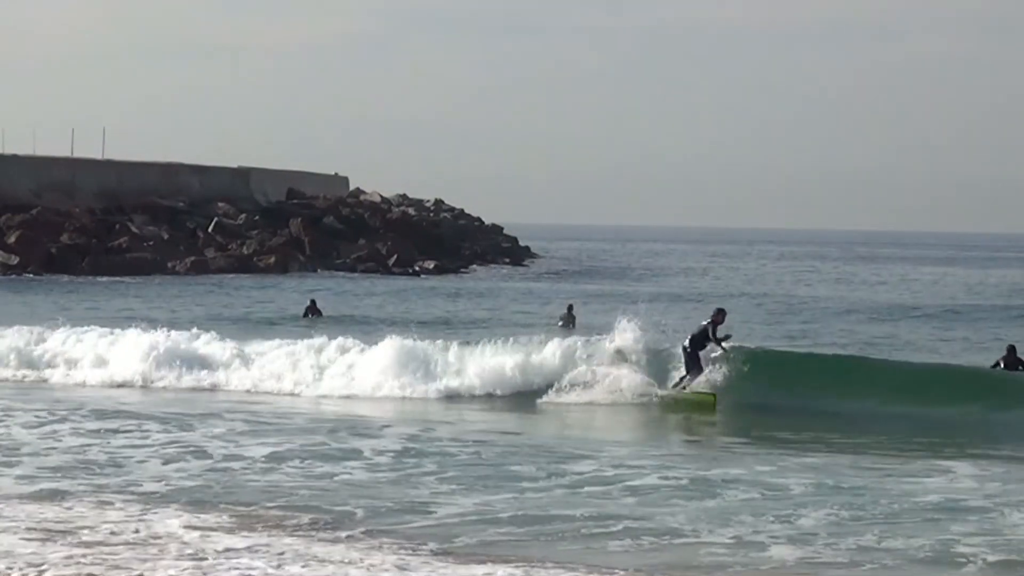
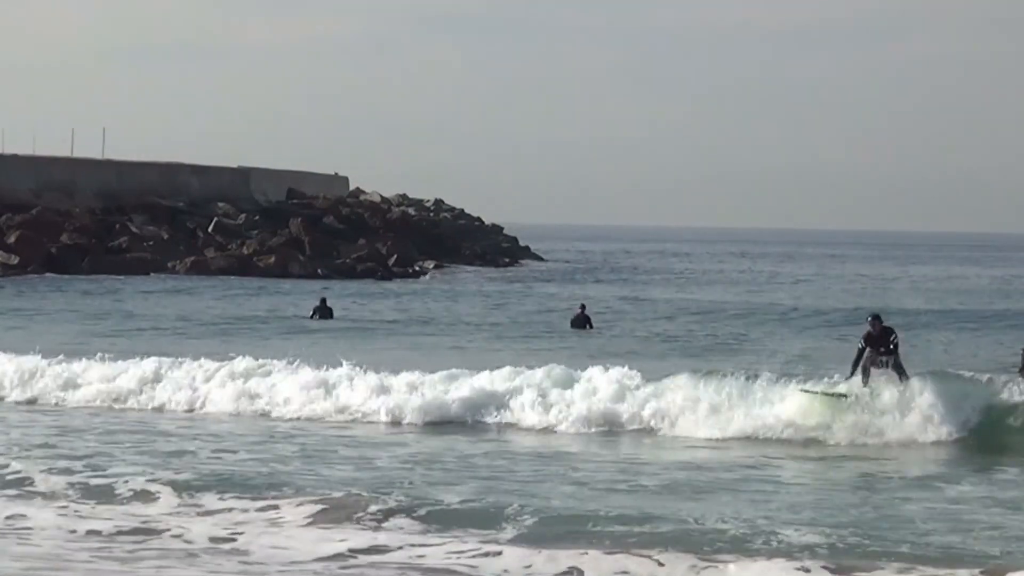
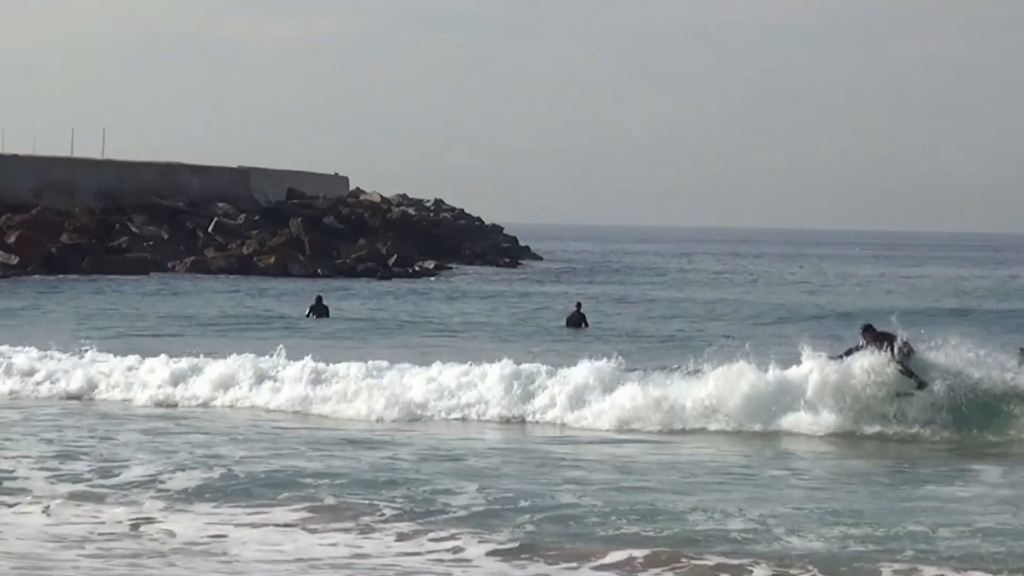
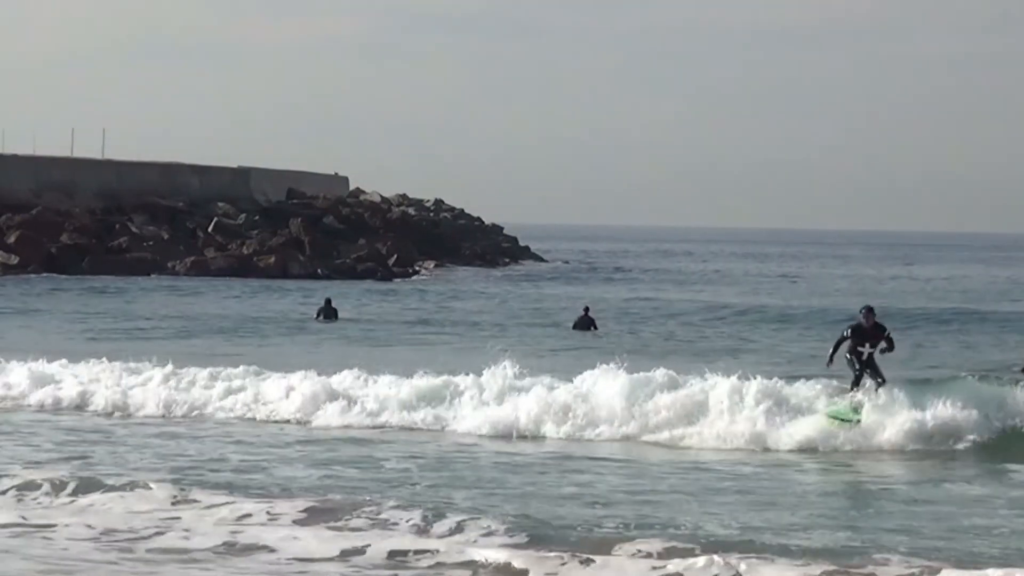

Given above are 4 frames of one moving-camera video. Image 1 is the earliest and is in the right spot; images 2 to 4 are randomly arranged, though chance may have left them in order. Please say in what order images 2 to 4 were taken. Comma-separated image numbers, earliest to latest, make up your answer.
3, 2, 4
